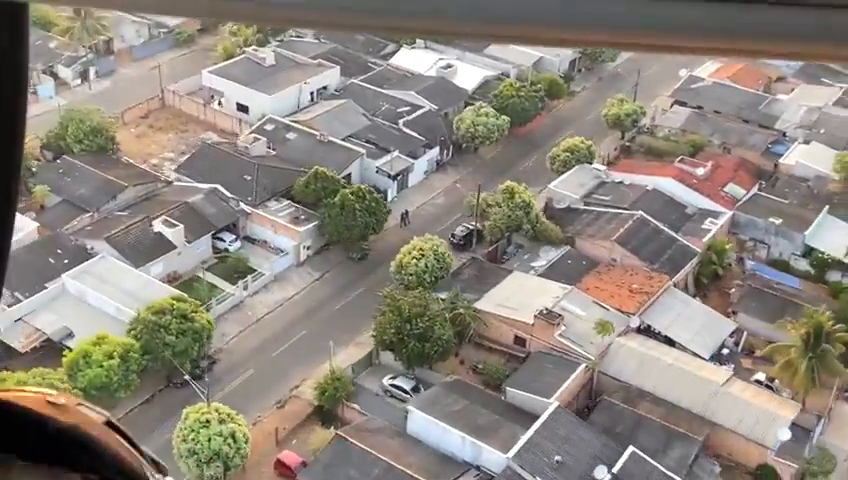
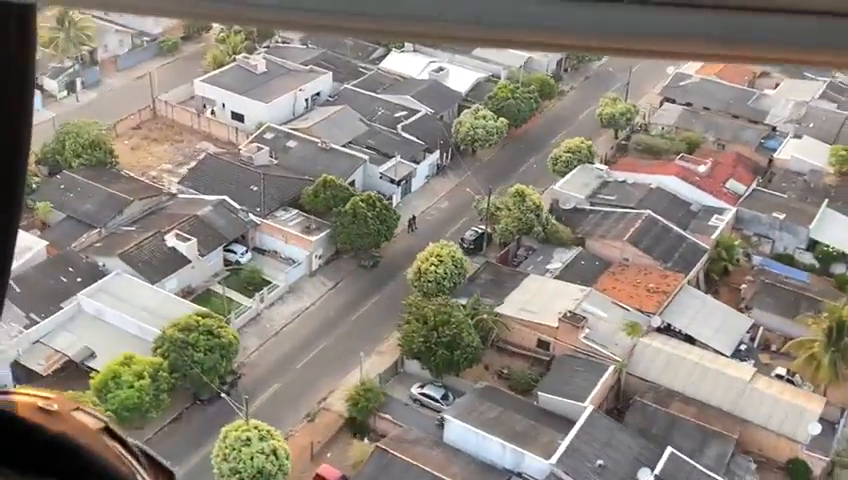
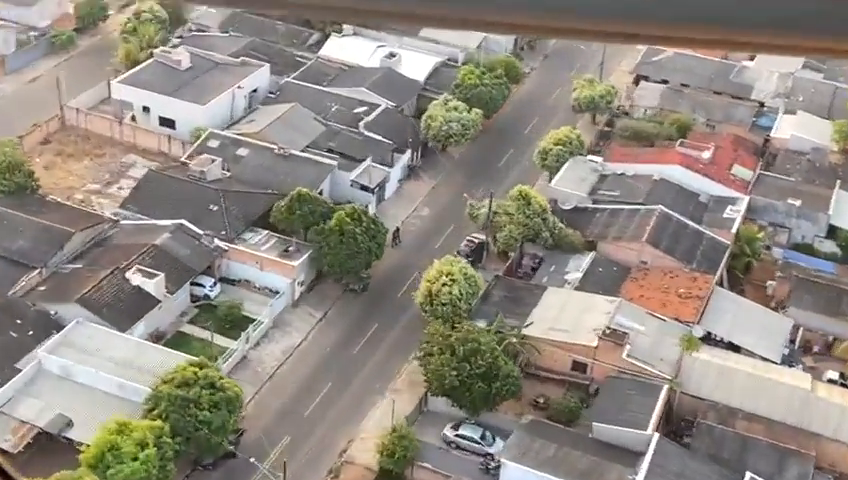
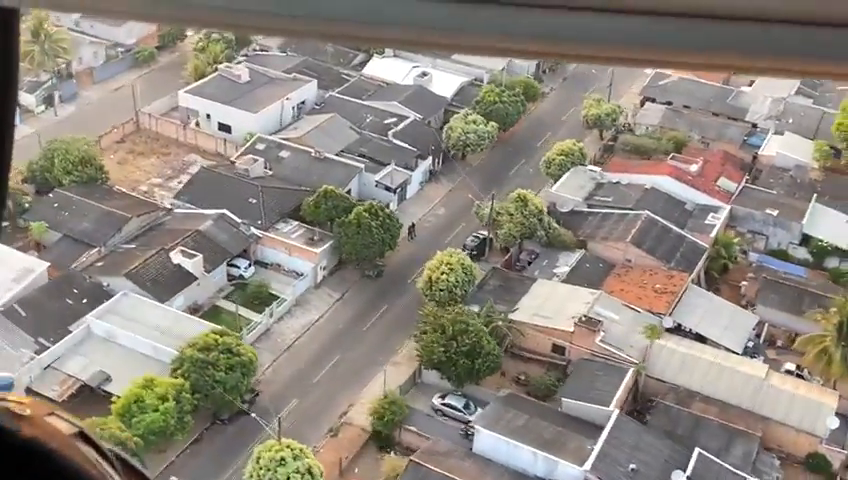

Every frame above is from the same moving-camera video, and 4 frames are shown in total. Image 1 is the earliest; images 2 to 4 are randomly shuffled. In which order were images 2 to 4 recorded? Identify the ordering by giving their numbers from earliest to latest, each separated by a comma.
2, 4, 3
